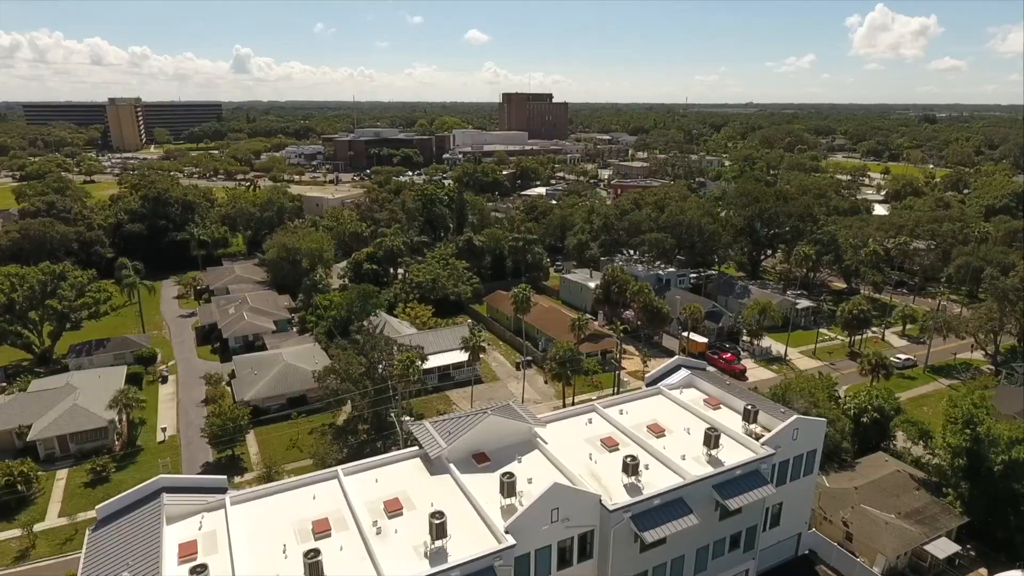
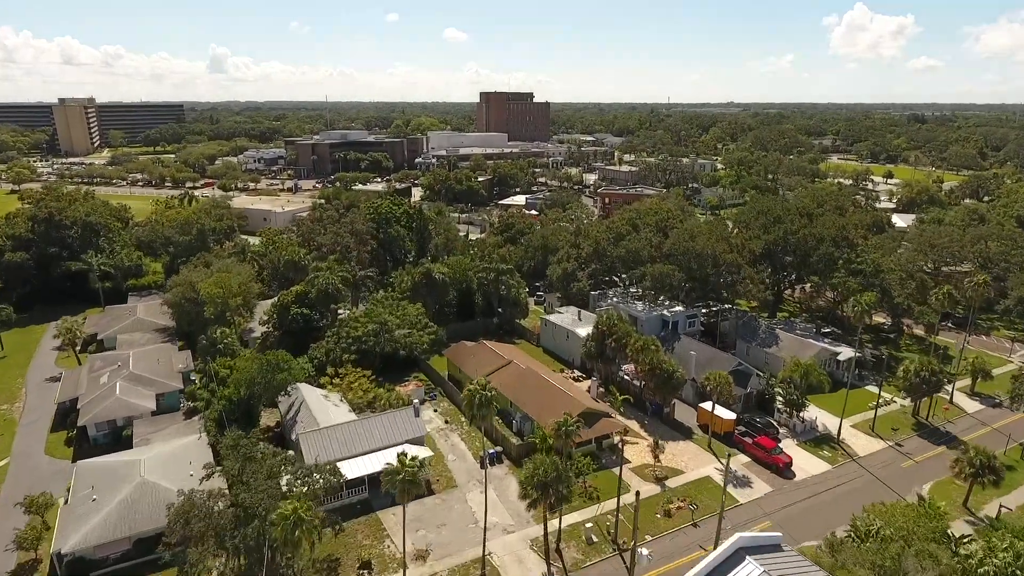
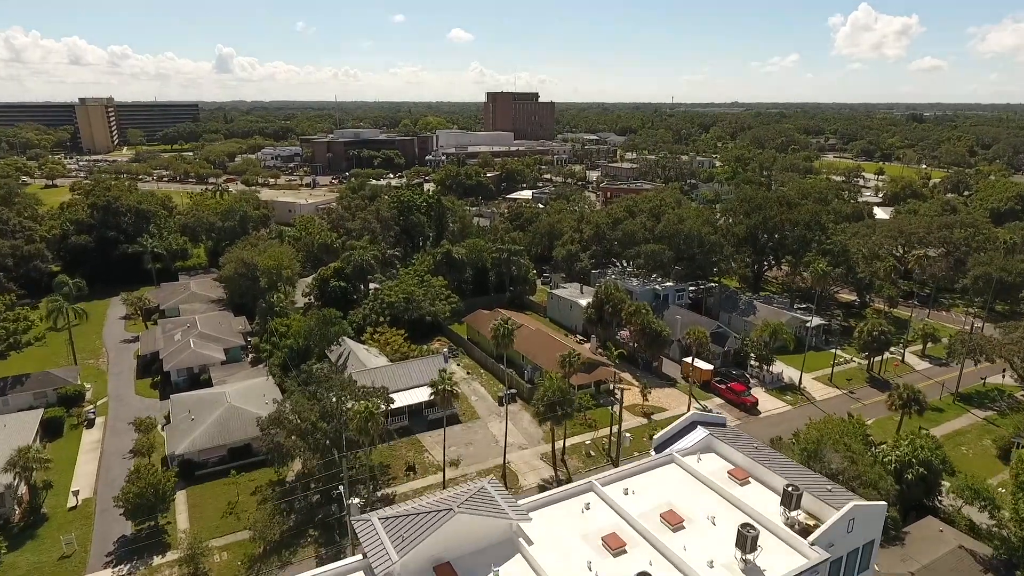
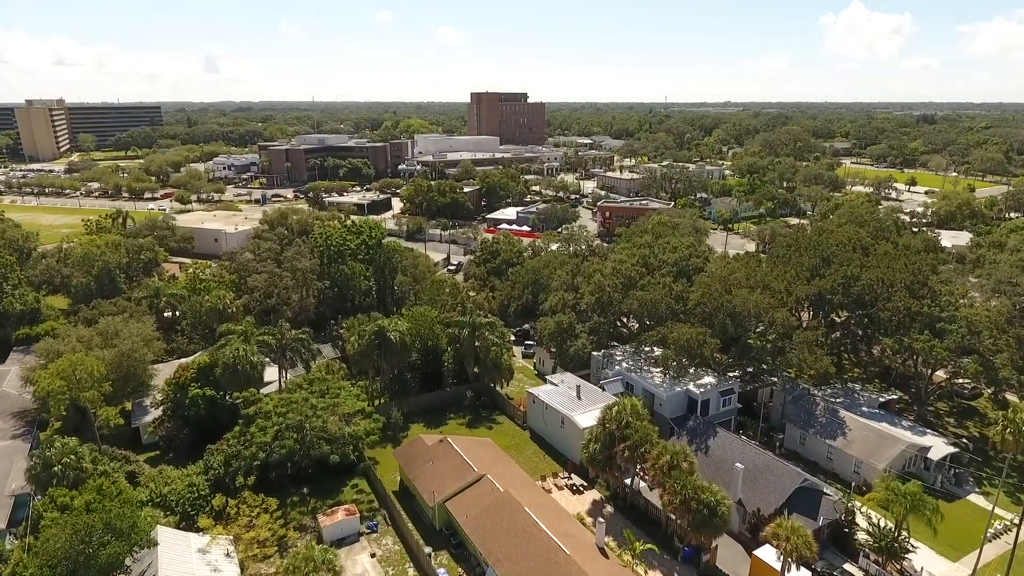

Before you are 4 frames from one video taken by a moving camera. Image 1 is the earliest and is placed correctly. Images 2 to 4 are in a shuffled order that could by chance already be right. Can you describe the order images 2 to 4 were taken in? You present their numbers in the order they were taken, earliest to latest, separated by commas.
3, 2, 4
